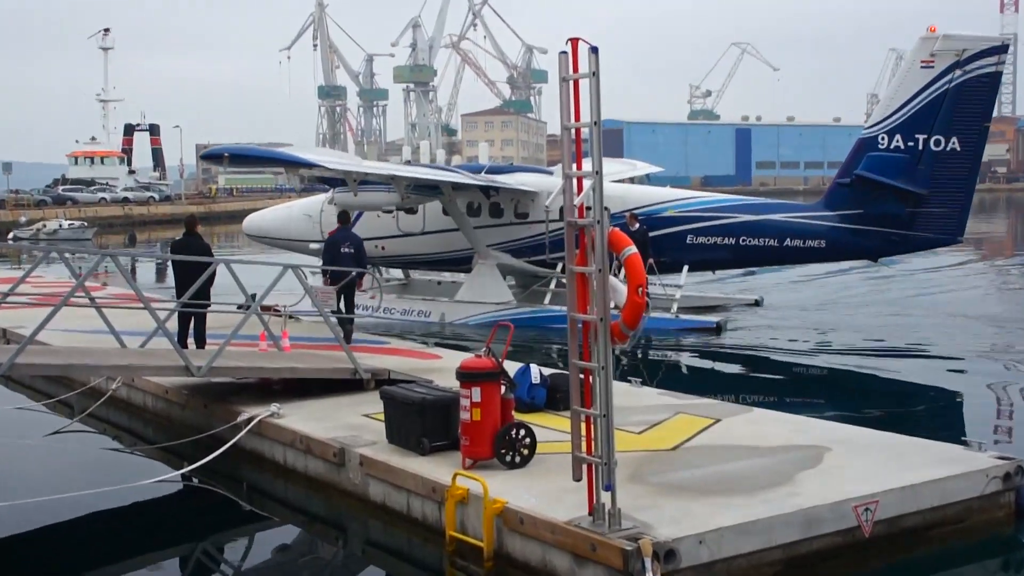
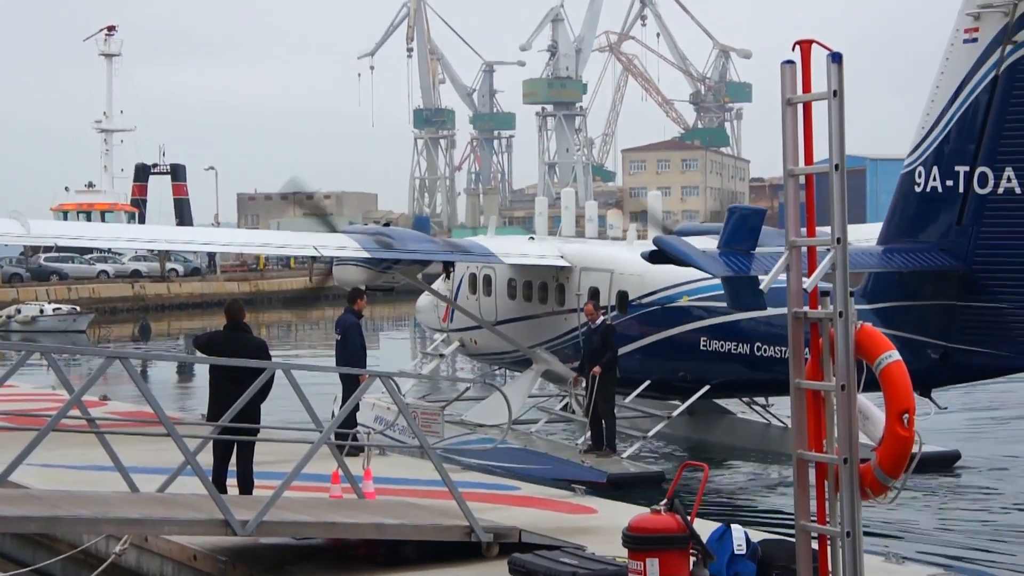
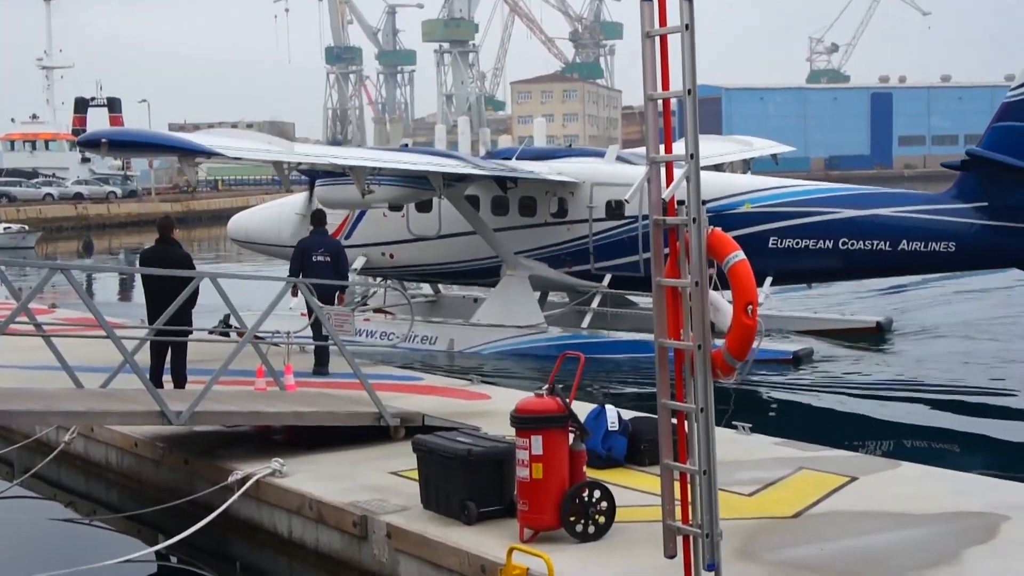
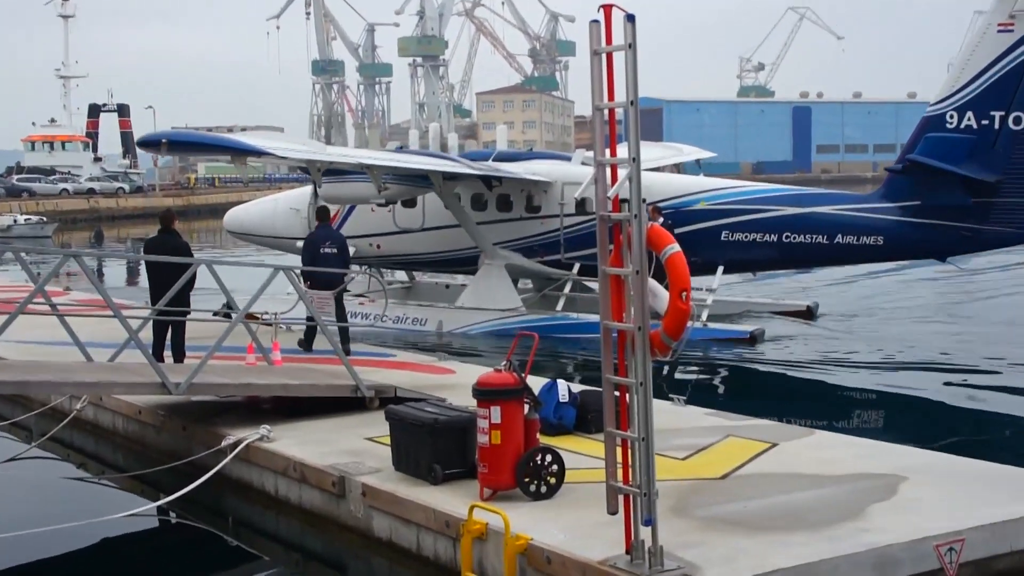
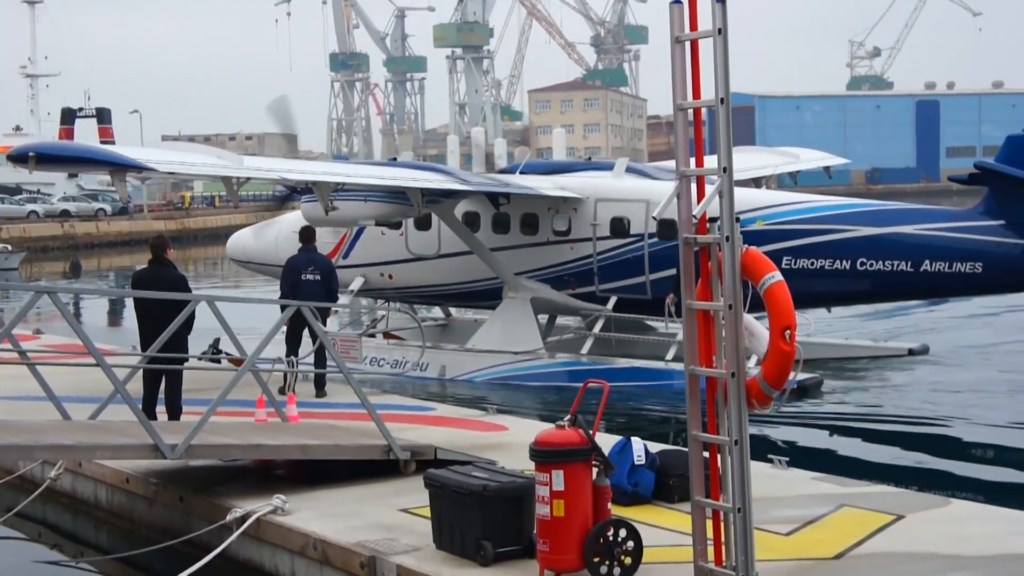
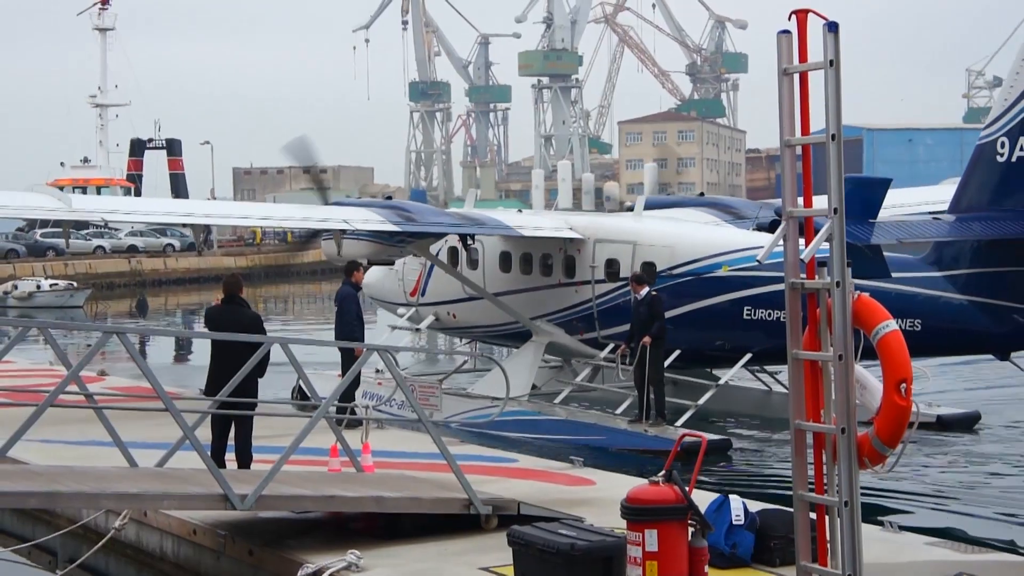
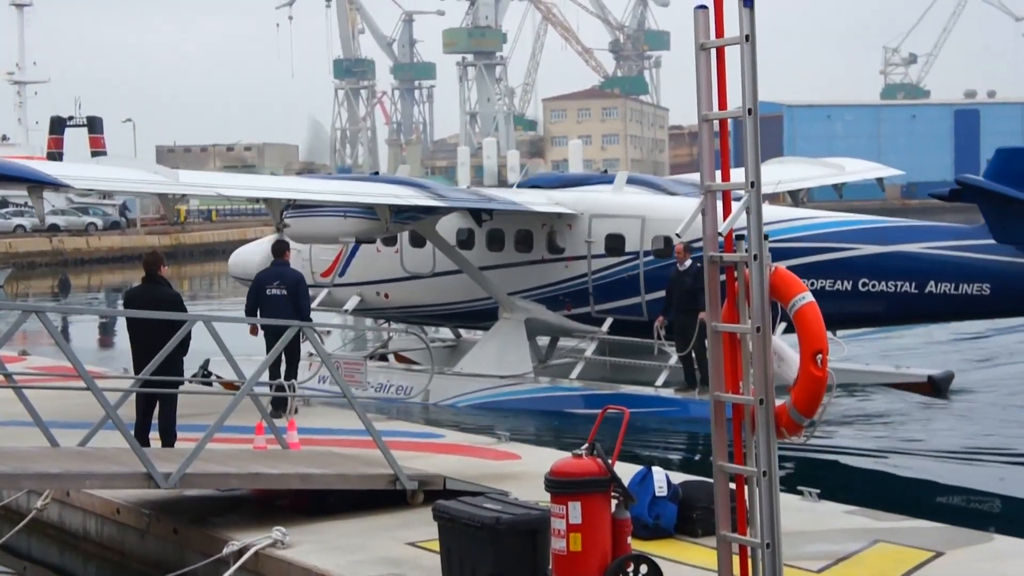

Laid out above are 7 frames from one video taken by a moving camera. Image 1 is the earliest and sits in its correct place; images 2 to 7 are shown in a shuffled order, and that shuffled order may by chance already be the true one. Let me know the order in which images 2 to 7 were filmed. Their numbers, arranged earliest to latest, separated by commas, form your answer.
4, 3, 5, 7, 6, 2
